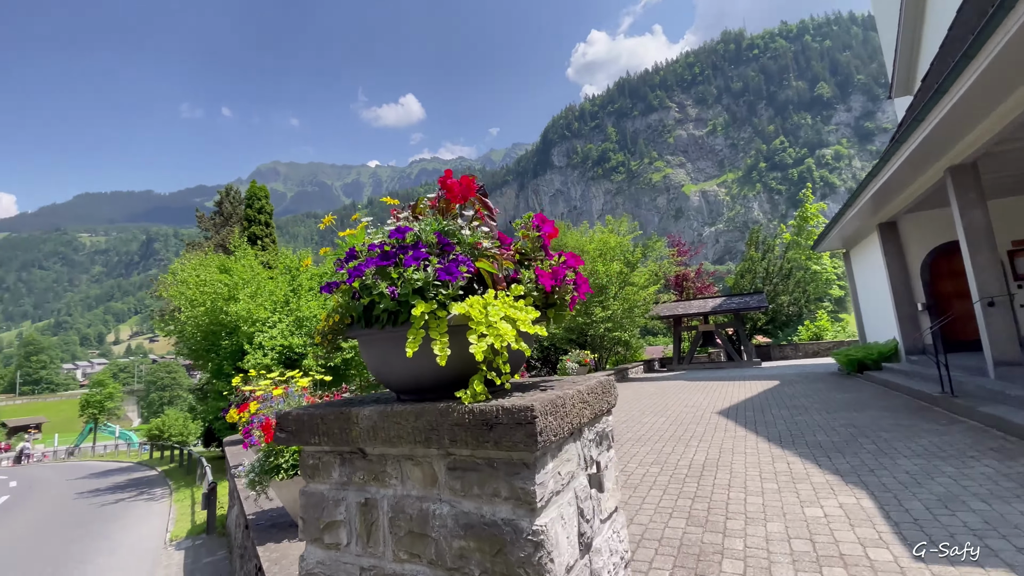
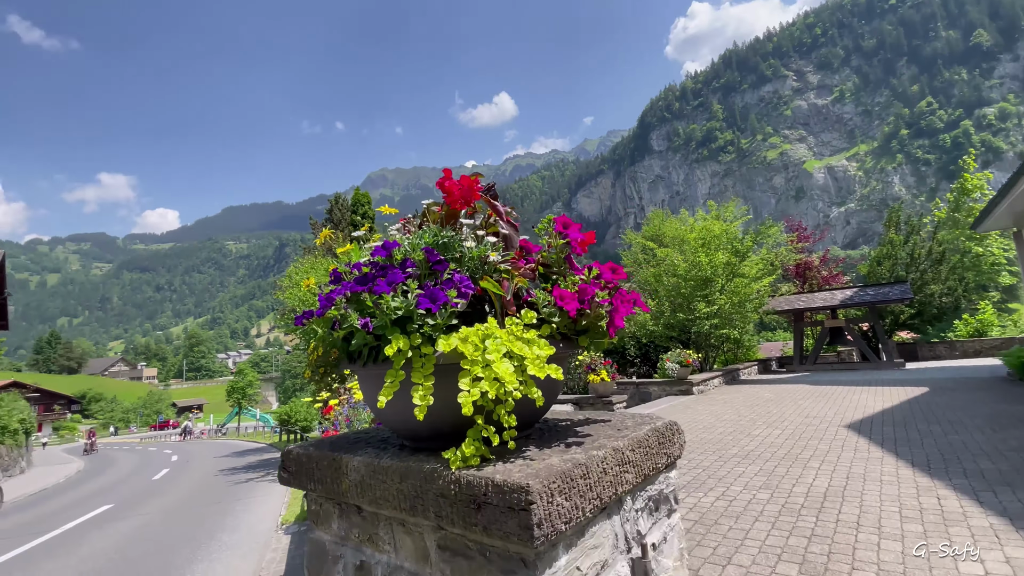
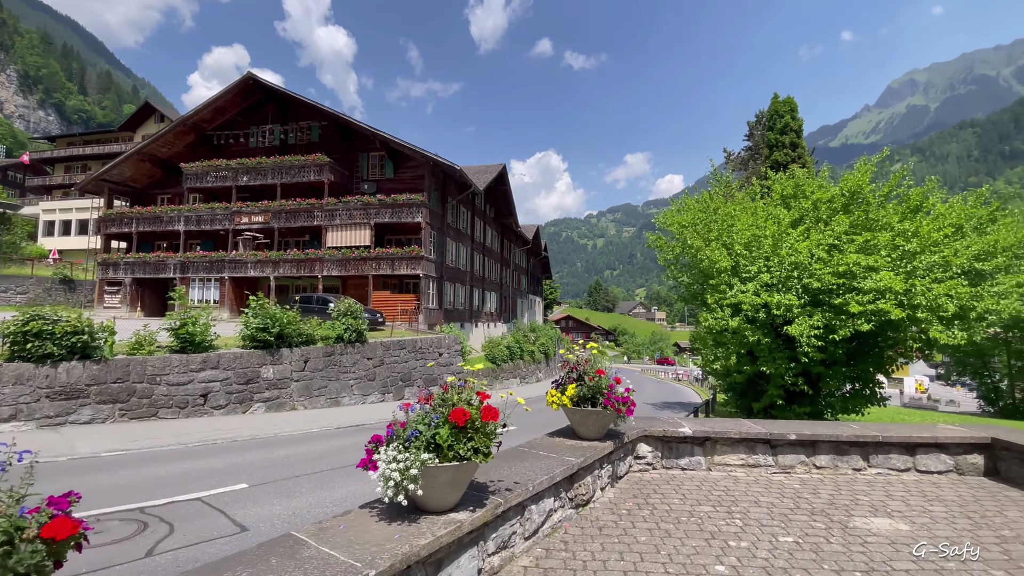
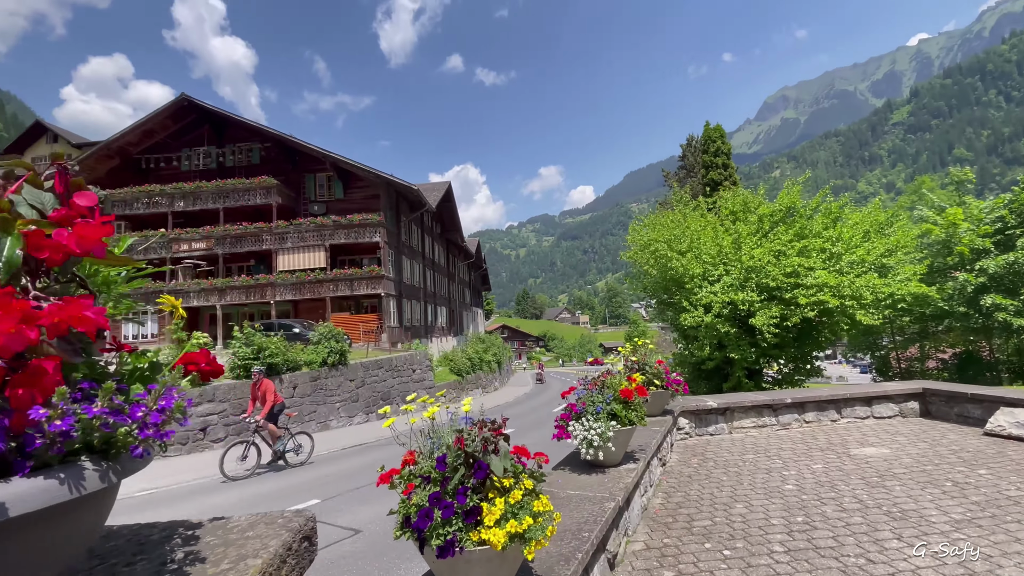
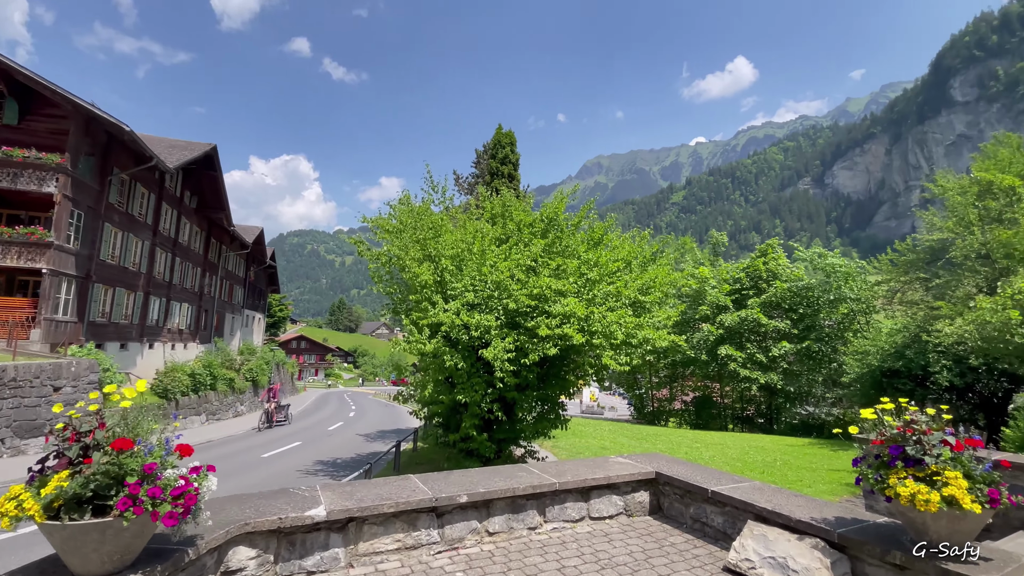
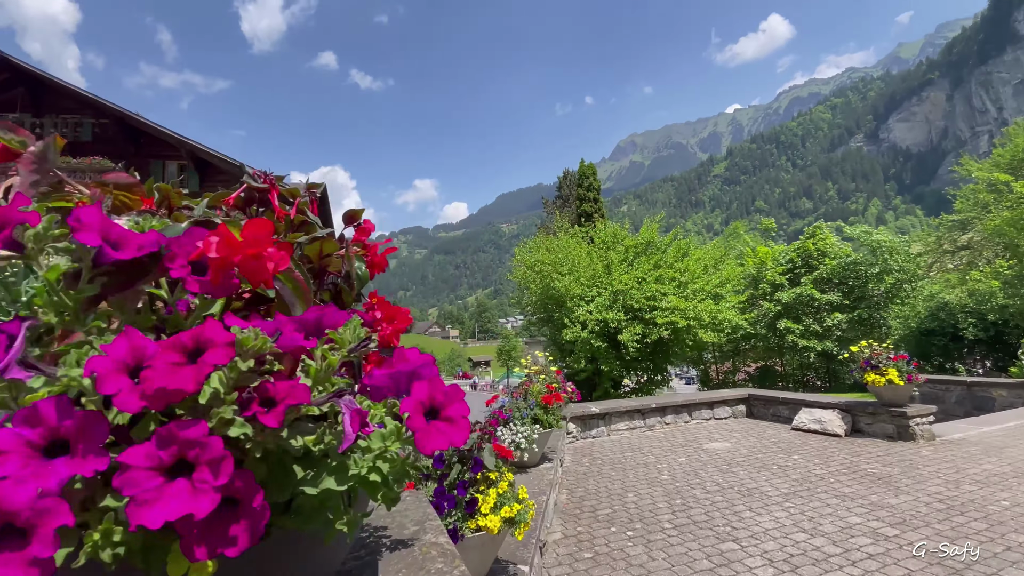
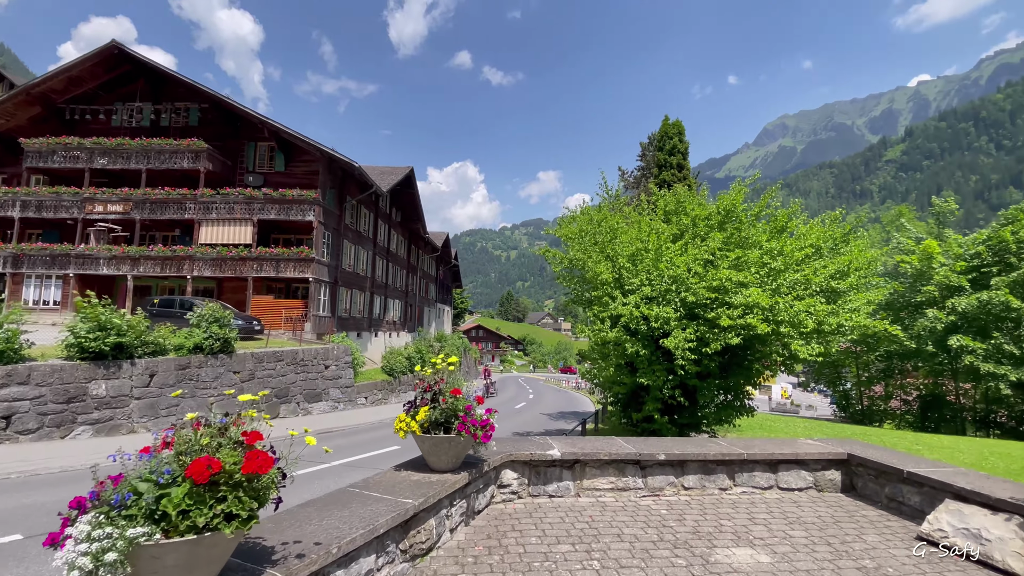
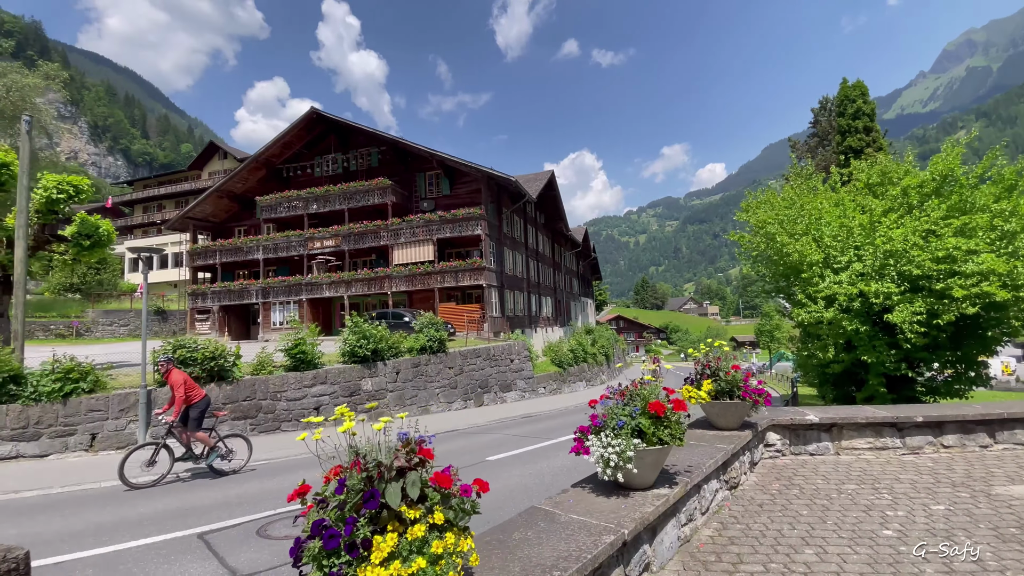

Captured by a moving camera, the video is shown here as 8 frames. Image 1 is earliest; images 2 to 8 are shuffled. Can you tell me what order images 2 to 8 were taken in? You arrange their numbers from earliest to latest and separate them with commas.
2, 6, 4, 8, 3, 7, 5
